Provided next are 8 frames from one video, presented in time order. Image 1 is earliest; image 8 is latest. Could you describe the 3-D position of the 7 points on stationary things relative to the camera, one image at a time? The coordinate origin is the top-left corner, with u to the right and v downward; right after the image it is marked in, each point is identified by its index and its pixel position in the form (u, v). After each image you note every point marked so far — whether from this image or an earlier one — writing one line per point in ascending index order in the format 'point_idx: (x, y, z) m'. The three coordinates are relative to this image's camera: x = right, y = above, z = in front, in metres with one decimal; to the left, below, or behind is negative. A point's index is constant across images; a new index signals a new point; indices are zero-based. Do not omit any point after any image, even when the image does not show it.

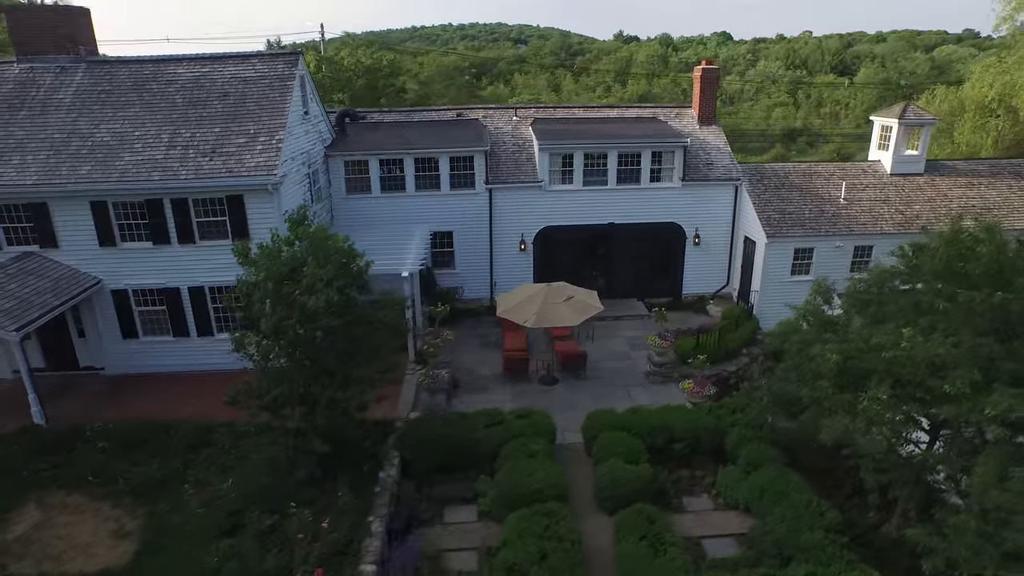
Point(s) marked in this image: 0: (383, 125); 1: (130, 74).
0: (-4.0, +4.9, +18.6) m
1: (-9.0, +5.0, +14.2) m
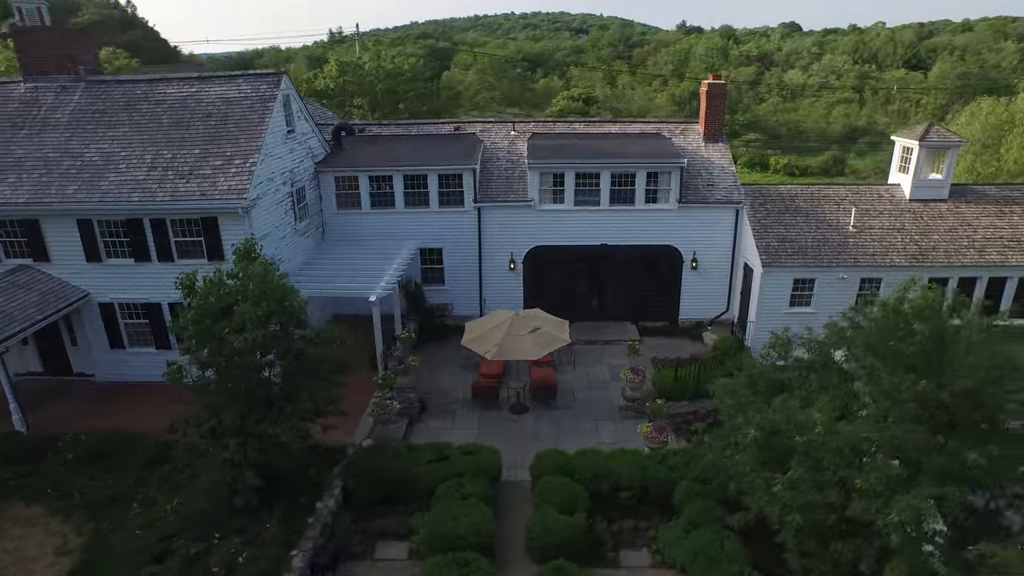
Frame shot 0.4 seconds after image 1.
0: (-4.1, +4.5, +18.7) m
1: (-9.5, +4.7, +14.8) m
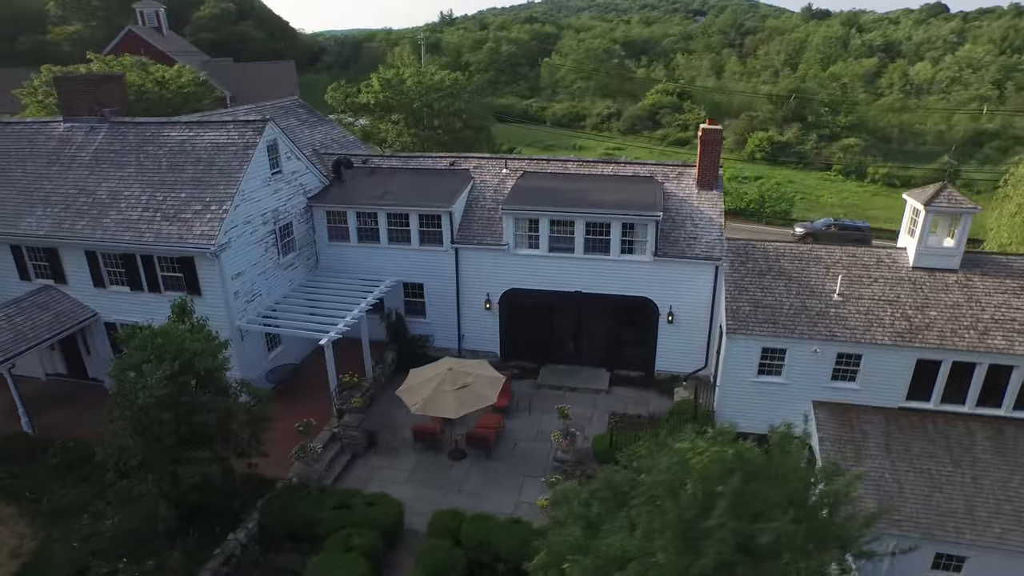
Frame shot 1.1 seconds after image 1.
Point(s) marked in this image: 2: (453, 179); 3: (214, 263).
0: (-4.4, +3.7, +19.6) m
1: (-10.2, +4.2, +16.6) m
2: (-1.9, +3.4, +18.9) m
3: (-7.2, +0.6, +14.7) m
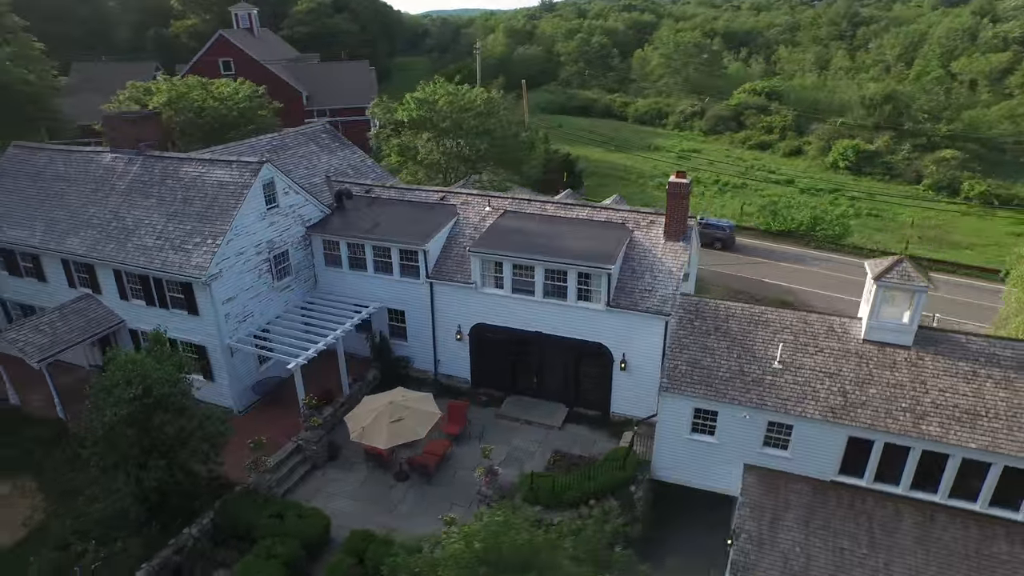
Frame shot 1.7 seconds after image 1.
0: (-4.8, +3.0, +21.3) m
1: (-11.0, +3.8, +19.2) m
2: (-2.4, +2.4, +20.3) m
3: (-8.5, 0.0, +17.0) m
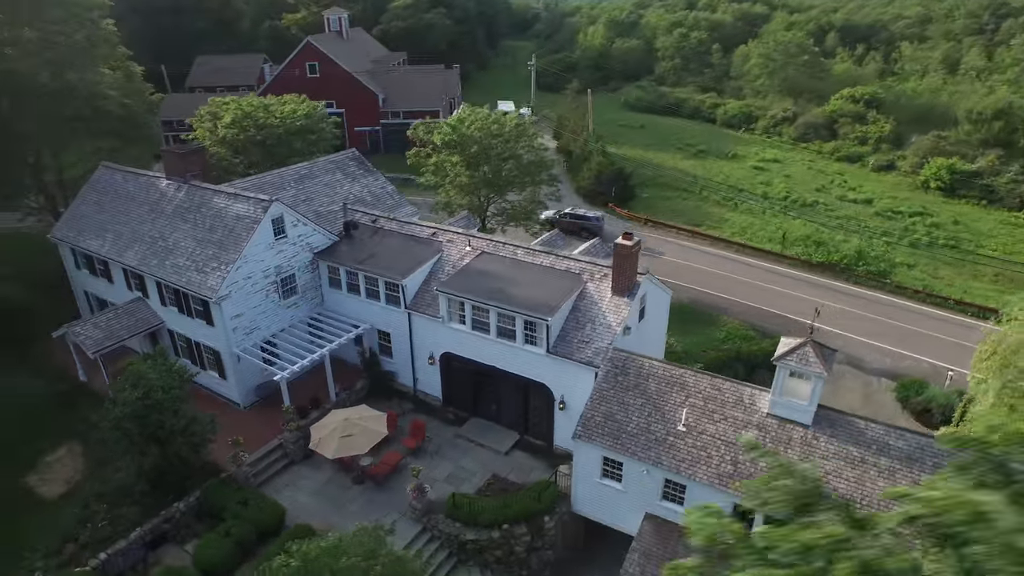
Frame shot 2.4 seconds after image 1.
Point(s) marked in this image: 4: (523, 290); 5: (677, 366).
0: (-5.3, +2.2, +24.1) m
1: (-11.7, +3.4, +23.0) m
2: (-3.2, +1.4, +22.8) m
3: (-9.9, -0.6, +20.5) m
4: (+0.4, -0.1, +19.9) m
5: (+4.8, -2.2, +17.8) m
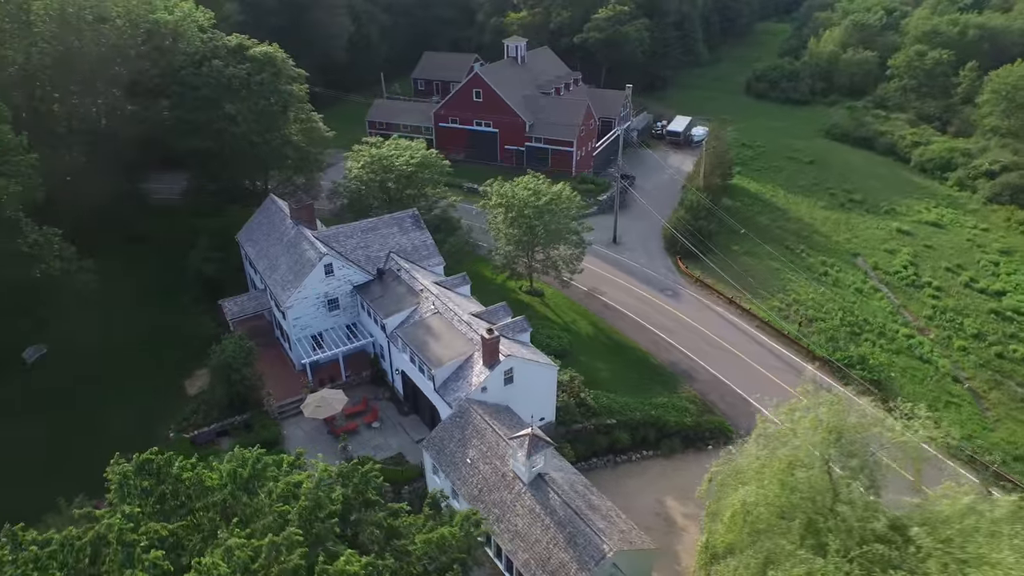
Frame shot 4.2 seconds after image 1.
0: (-7.1, +0.5, +36.7) m
1: (-13.1, +3.0, +37.7) m
2: (-5.7, -0.7, +34.8) m
3: (-13.0, -1.4, +35.2) m
4: (-3.8, -2.9, +31.0) m
5: (-0.9, -6.0, +27.7) m
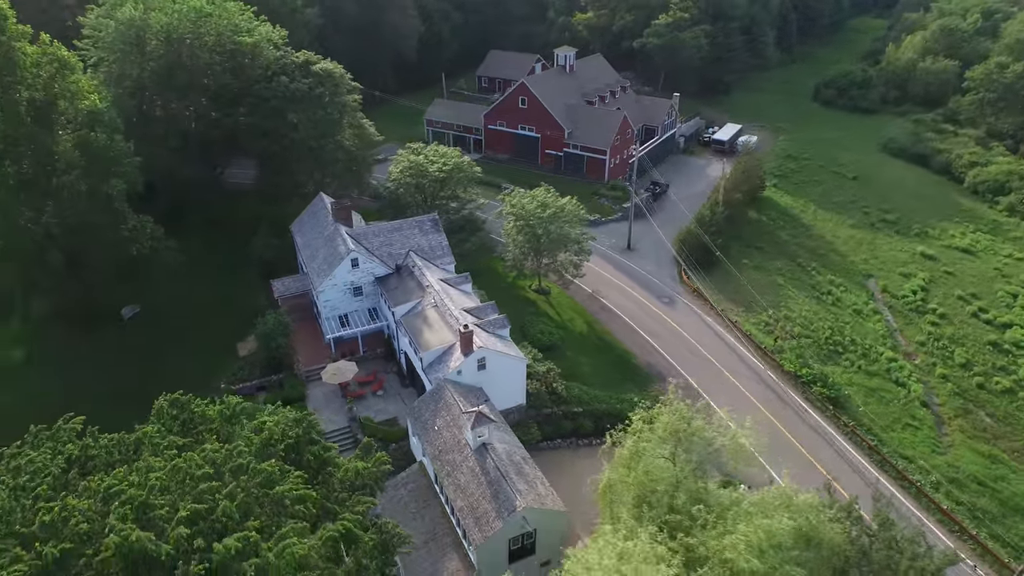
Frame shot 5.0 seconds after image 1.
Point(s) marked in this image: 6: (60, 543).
0: (-7.5, +1.0, +44.0) m
1: (-13.1, +4.0, +45.6) m
2: (-6.5, -0.3, +41.9) m
3: (-13.7, -0.5, +43.3) m
4: (-5.2, -2.9, +38.0) m
5: (-2.9, -6.3, +34.5) m
6: (-13.7, -7.5, +18.5) m
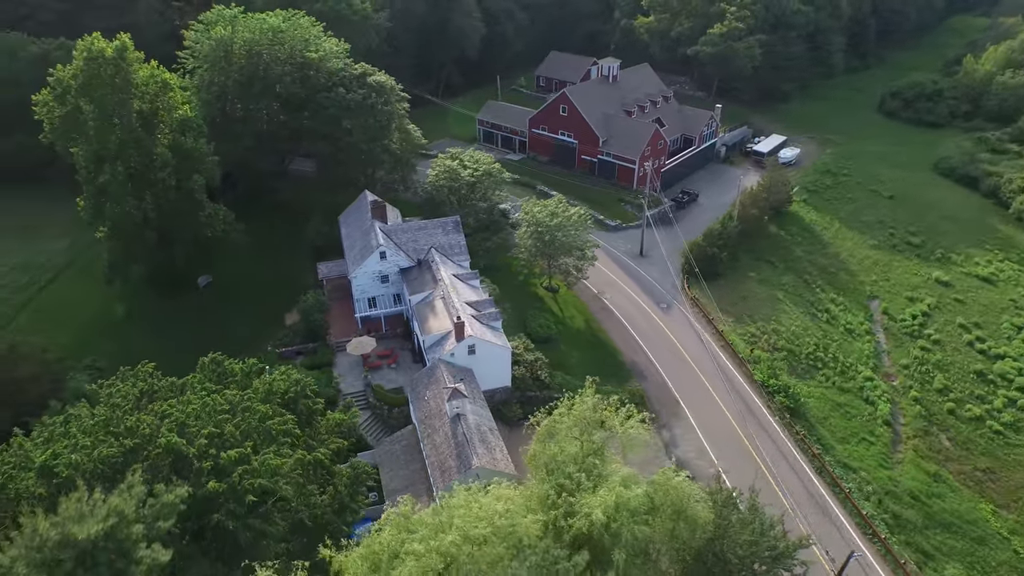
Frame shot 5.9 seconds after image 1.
0: (-7.2, +1.7, +51.9) m
1: (-12.4, +5.2, +54.1) m
2: (-6.6, +0.2, +49.8) m
3: (-13.6, +0.7, +52.0) m
4: (-5.9, -2.5, +45.9) m
5: (-4.4, -6.1, +42.3) m
6: (-17.0, -7.0, +27.6) m
